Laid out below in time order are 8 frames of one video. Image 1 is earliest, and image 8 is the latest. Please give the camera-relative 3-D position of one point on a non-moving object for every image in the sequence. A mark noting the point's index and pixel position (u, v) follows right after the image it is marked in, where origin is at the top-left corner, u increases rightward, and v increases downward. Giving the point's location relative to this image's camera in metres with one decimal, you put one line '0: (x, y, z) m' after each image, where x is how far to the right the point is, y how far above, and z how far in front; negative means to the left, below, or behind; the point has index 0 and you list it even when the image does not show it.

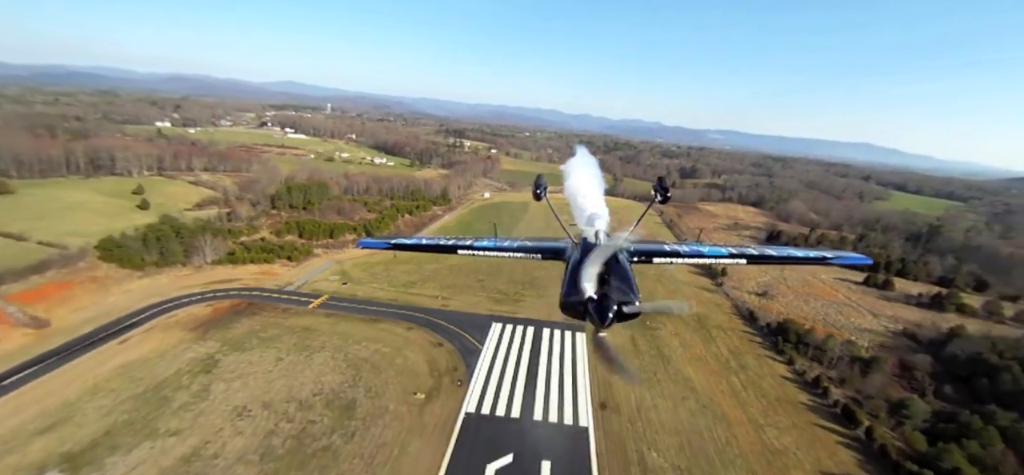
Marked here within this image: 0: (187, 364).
0: (-12.1, -4.9, +14.1) m
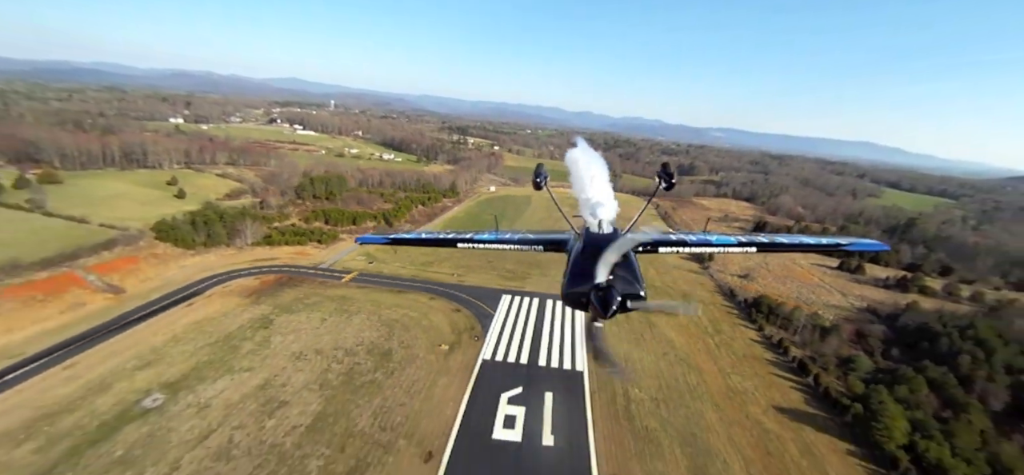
0: (-11.8, -4.0, +16.7) m
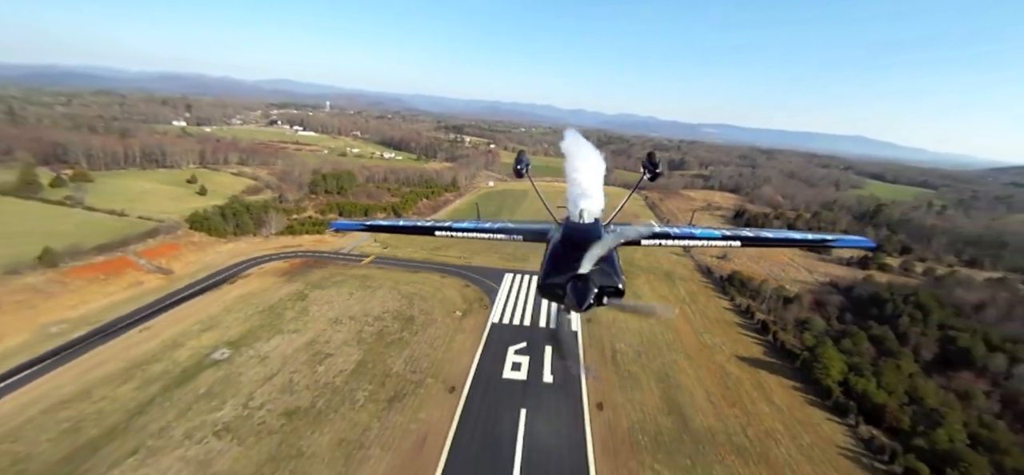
0: (-11.6, -3.3, +19.1) m
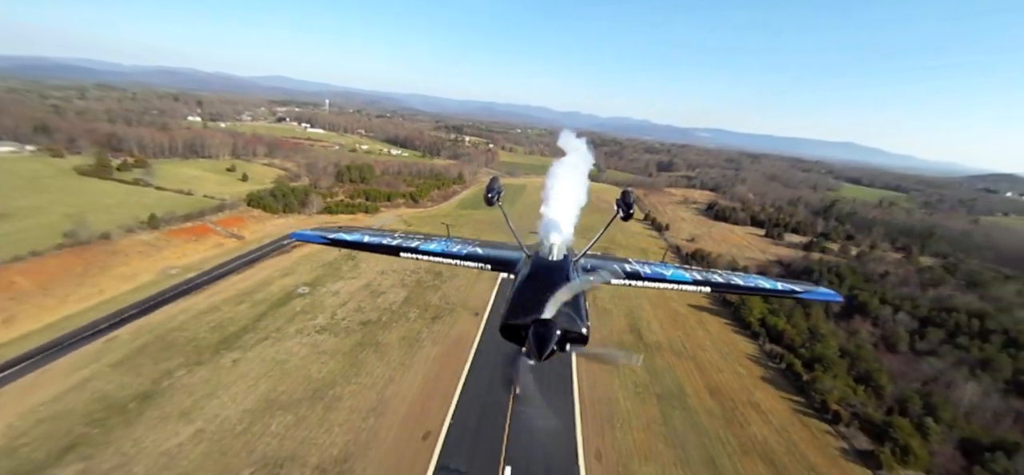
0: (-11.4, -1.5, +24.1) m
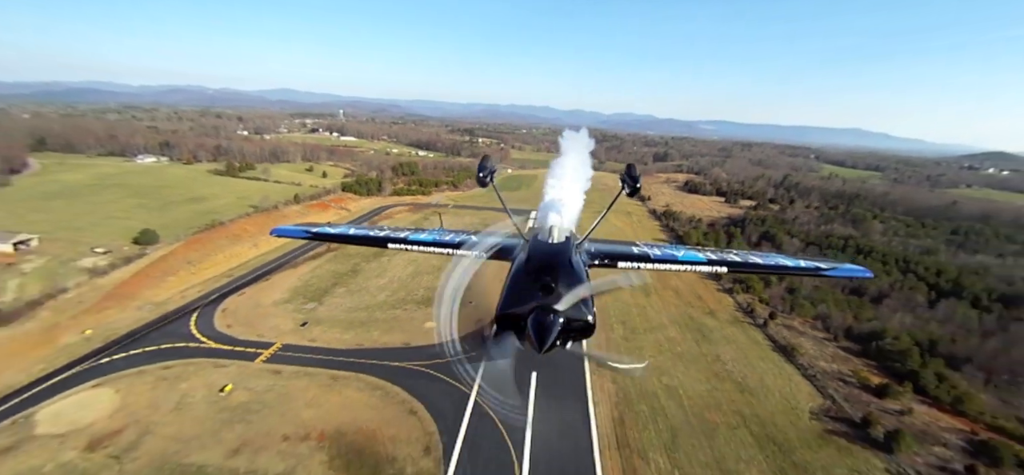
0: (-9.3, +1.6, +35.8) m
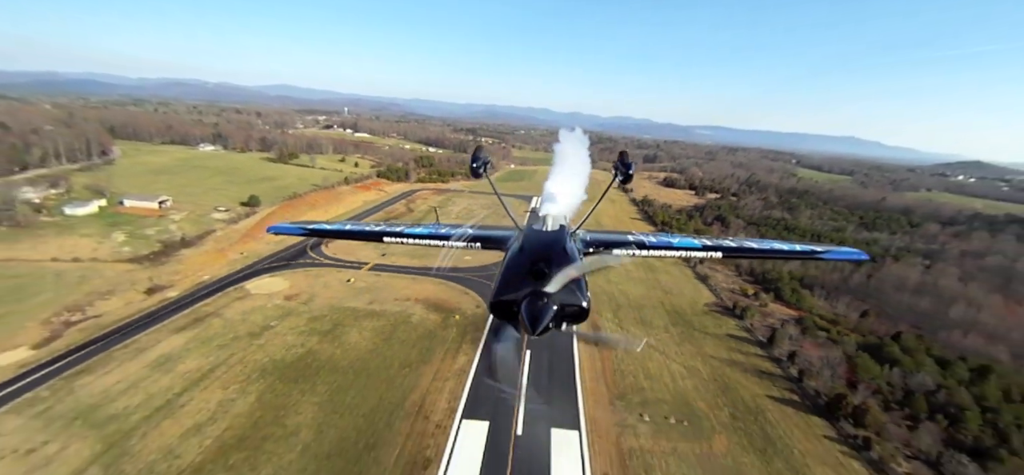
0: (-8.6, +4.5, +44.7) m
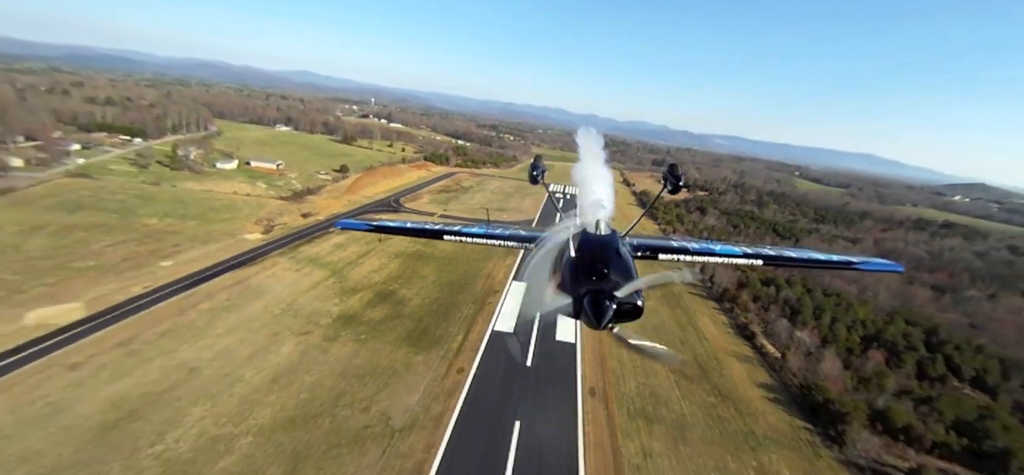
0: (-5.3, +8.7, +55.9) m
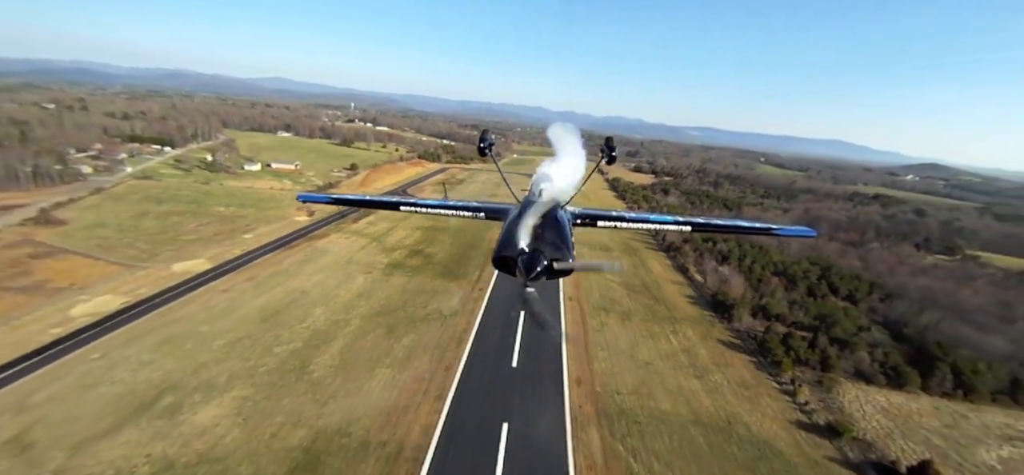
0: (-7.0, +11.0, +63.1) m
